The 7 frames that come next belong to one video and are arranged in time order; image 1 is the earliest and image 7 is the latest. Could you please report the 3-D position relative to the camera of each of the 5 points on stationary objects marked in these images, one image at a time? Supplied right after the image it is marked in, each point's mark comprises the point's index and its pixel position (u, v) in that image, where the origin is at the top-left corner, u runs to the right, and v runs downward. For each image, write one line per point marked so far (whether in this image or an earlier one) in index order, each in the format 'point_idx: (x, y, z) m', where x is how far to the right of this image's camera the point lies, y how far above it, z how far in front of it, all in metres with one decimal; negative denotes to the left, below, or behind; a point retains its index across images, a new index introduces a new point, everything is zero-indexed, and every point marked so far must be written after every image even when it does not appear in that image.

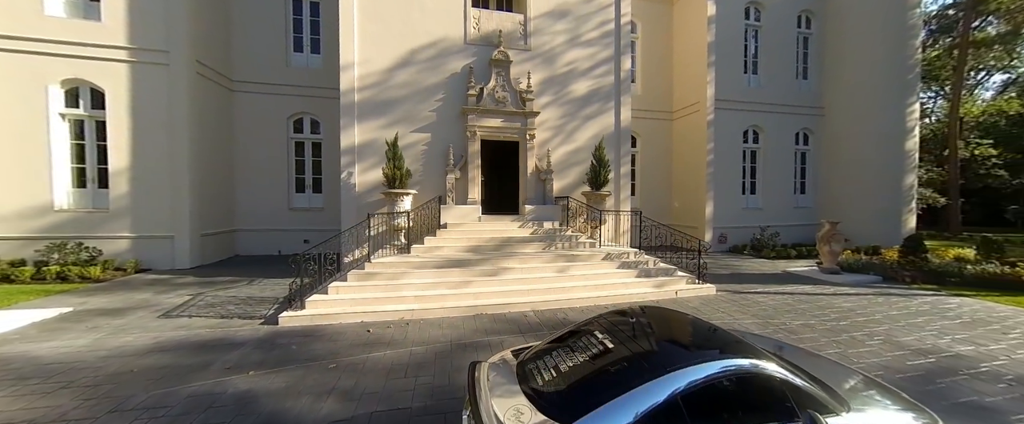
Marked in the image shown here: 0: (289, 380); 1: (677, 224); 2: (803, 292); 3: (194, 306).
0: (-2.9, -2.2, +4.5) m
1: (+7.5, -0.5, +15.9) m
2: (+7.0, -1.9, +8.3) m
3: (-6.5, -1.9, +7.1) m
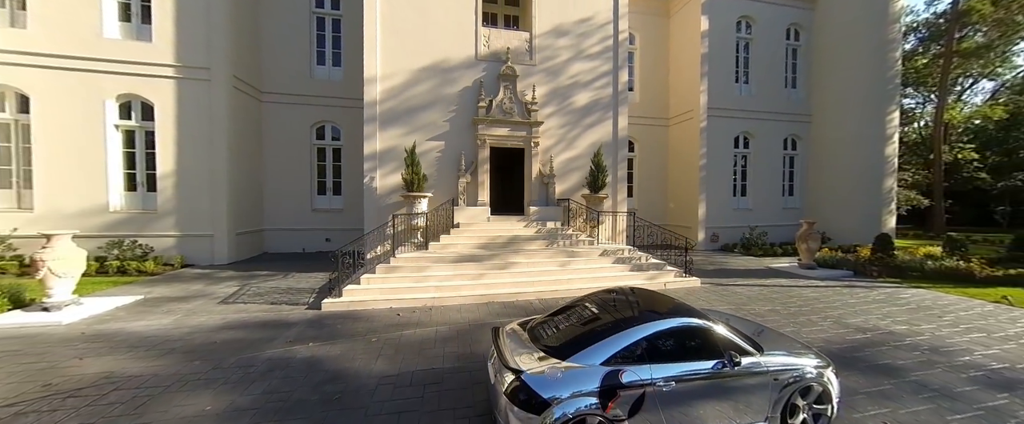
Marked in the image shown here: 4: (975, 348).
0: (-2.7, -2.2, +5.6) m
1: (+7.7, -0.5, +16.9) m
2: (+7.2, -1.9, +9.4) m
3: (-6.3, -1.9, +8.2) m
4: (+7.2, -2.1, +5.4) m
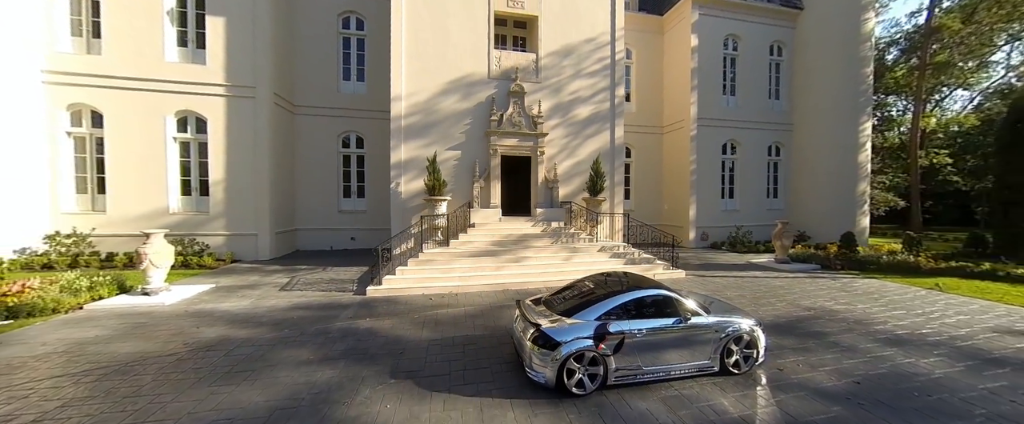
0: (-2.4, -2.2, +7.1) m
1: (+8.0, -0.6, +18.3) m
2: (+7.5, -2.0, +10.8) m
3: (-6.0, -2.0, +9.7) m
4: (+7.5, -2.1, +6.9) m
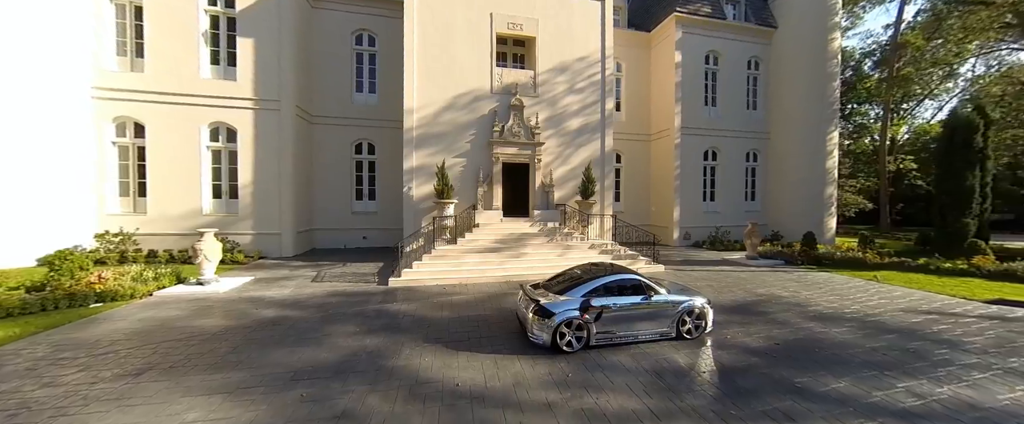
0: (-2.3, -2.3, +8.5) m
1: (+8.0, -0.7, +19.9) m
2: (+7.5, -2.0, +12.4) m
3: (-6.0, -2.0, +11.1) m
4: (+7.6, -2.2, +8.4) m
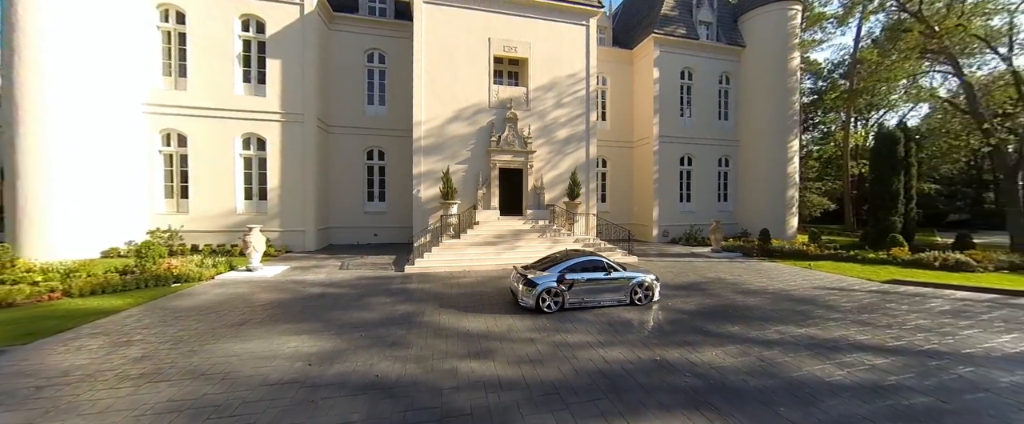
0: (-2.5, -2.2, +10.5) m
1: (+7.7, -0.7, +22.0) m
2: (+7.3, -2.0, +14.5) m
3: (-6.1, -2.0, +13.1) m
4: (+7.4, -2.1, +10.6) m
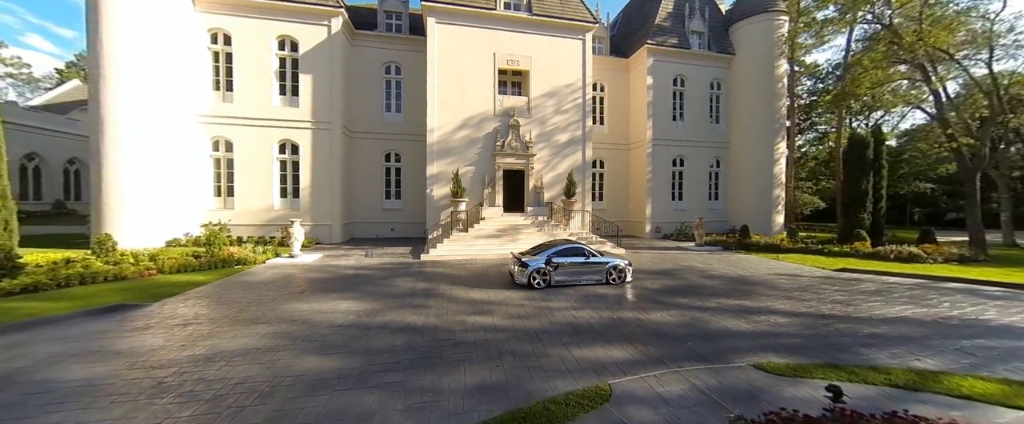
0: (-2.5, -2.1, +12.5) m
1: (+8.0, -0.5, +23.7) m
2: (+7.4, -1.9, +16.2) m
3: (-6.1, -1.8, +15.2) m
4: (+7.4, -2.0, +12.3) m
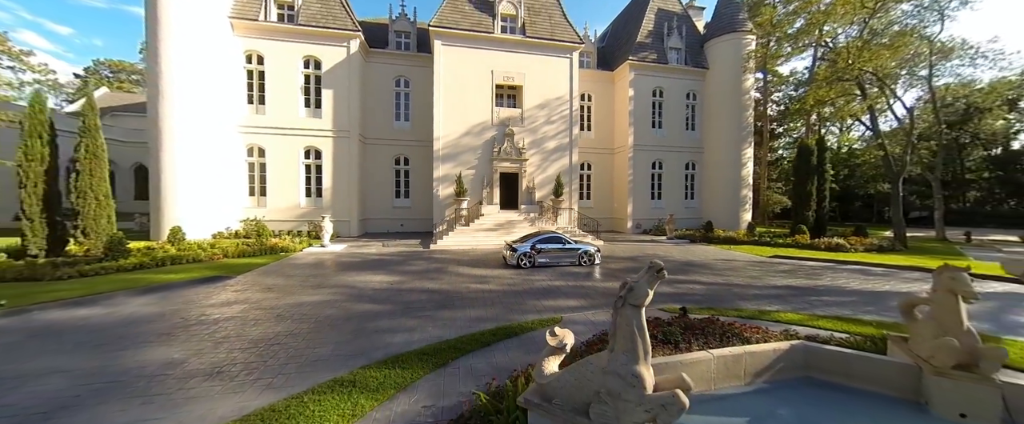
0: (-2.8, -2.0, +15.2) m
1: (+7.7, -0.4, +26.4) m
2: (+7.1, -1.8, +18.9) m
3: (-6.3, -1.7, +17.8) m
4: (+7.2, -1.9, +15.0) m
